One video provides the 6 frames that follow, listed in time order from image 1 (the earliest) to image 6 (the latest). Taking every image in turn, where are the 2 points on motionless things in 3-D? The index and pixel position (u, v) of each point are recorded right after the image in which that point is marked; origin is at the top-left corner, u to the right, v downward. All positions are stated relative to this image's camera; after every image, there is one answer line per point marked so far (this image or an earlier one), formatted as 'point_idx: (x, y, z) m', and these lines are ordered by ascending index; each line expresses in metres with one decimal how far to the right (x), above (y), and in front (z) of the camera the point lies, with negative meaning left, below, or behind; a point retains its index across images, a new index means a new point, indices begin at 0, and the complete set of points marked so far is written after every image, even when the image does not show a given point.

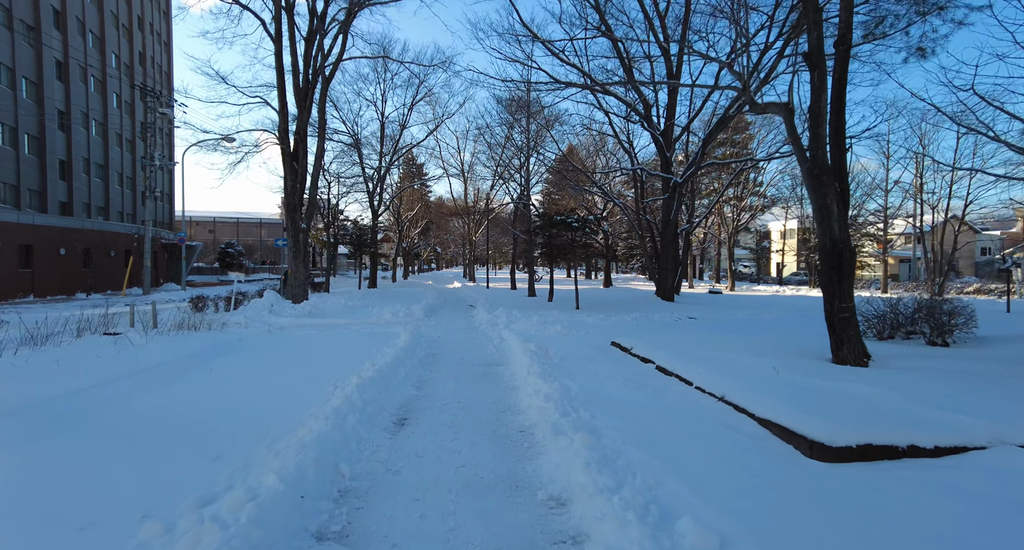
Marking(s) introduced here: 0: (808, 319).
0: (+8.4, -1.3, +14.8) m
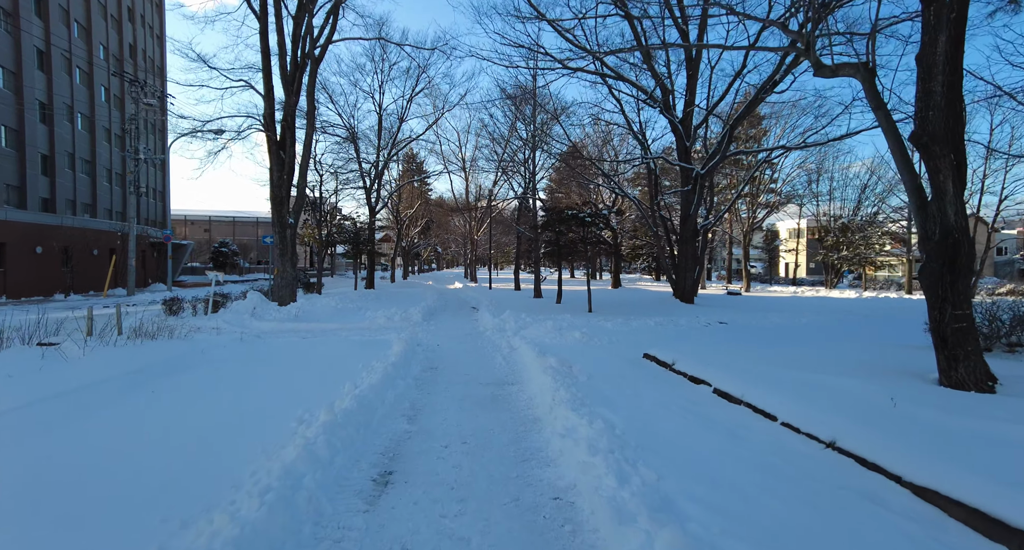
0: (+8.7, -1.3, +13.3) m
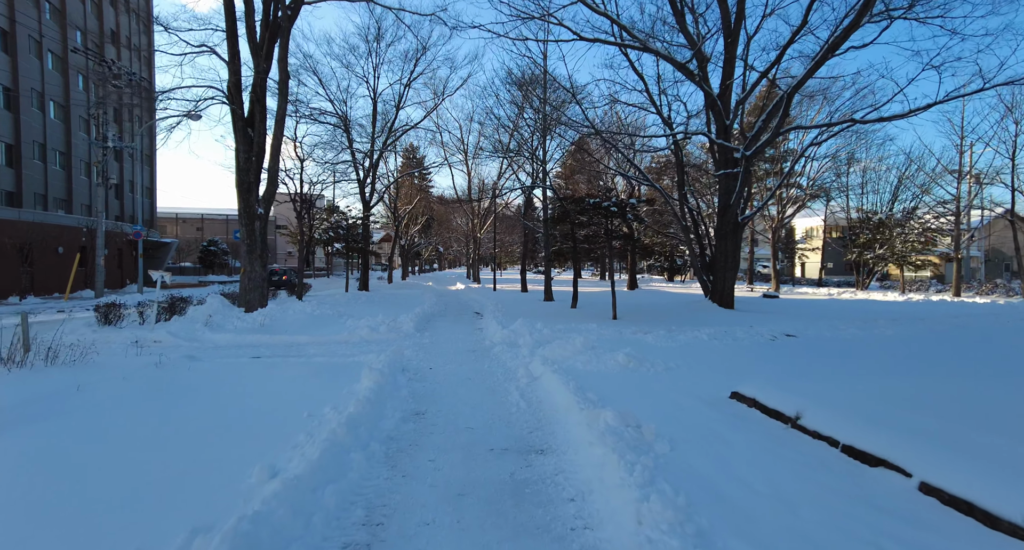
0: (+8.9, -1.3, +10.7) m
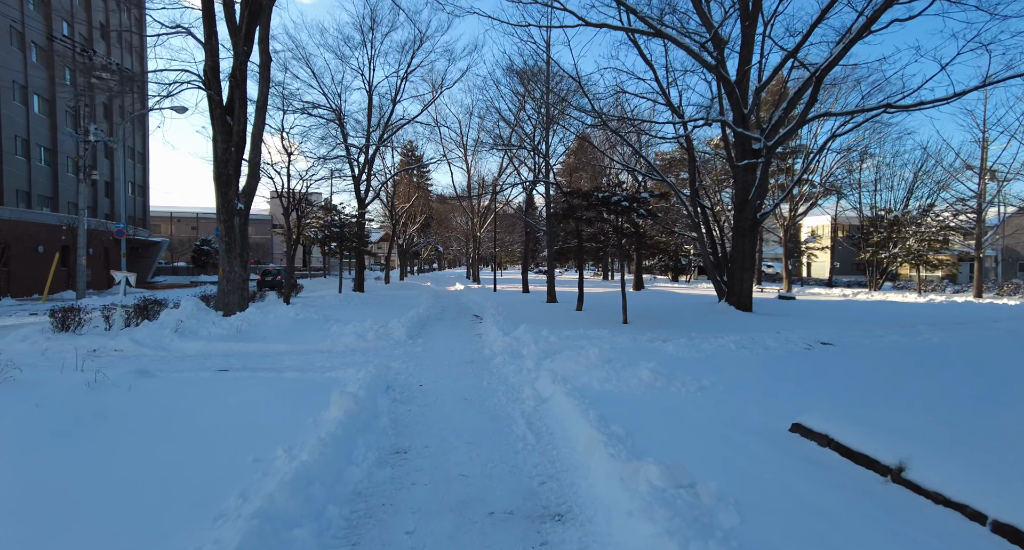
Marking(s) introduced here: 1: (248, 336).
0: (+9.0, -1.3, +9.5) m
1: (-5.4, -1.2, +10.6) m
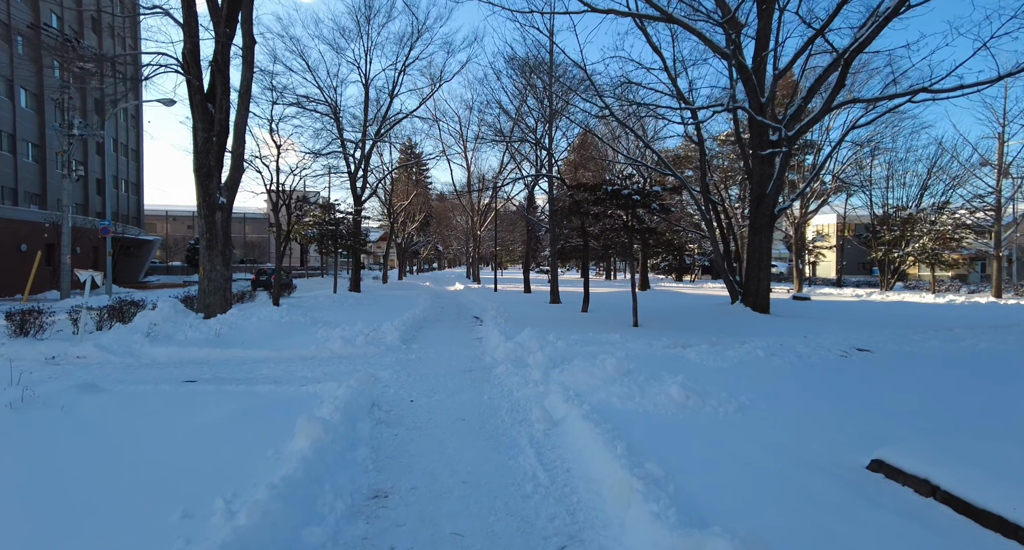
0: (+9.0, -1.3, +8.6) m
1: (-5.3, -1.2, +9.7) m
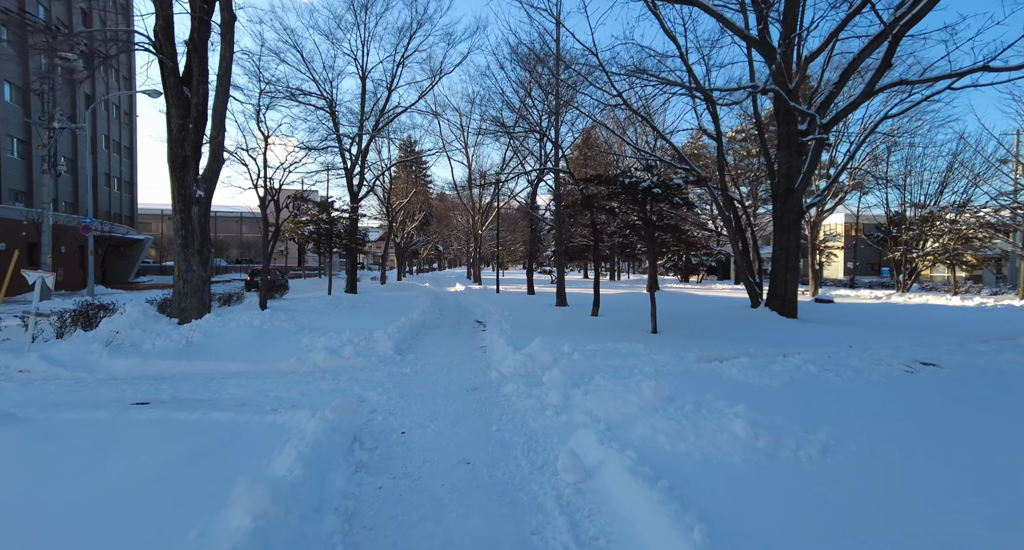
0: (+9.2, -1.4, +7.5) m
1: (-5.2, -1.2, +8.6) m
